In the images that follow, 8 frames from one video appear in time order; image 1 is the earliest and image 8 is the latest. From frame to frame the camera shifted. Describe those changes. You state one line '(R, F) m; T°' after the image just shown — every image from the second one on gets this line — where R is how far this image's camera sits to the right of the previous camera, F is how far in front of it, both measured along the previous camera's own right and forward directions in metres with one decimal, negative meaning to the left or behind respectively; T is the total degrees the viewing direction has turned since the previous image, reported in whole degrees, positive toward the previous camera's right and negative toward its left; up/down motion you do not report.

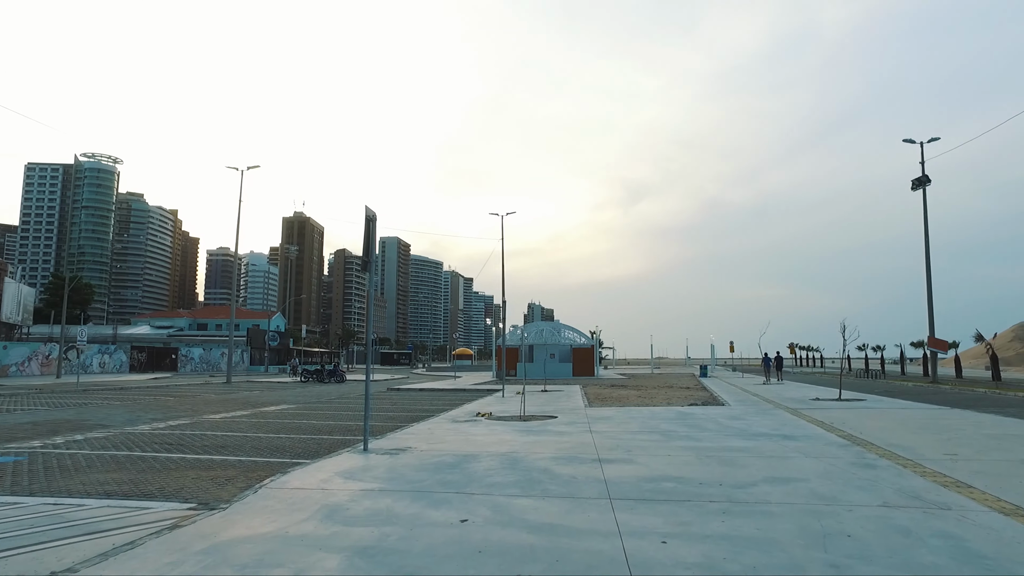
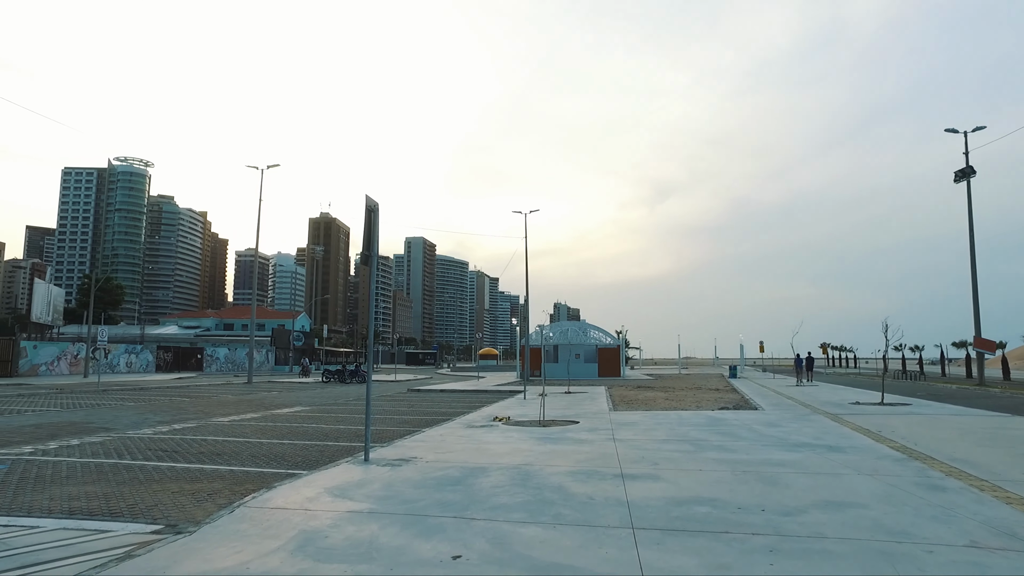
(+0.2, +0.9) m; -2°
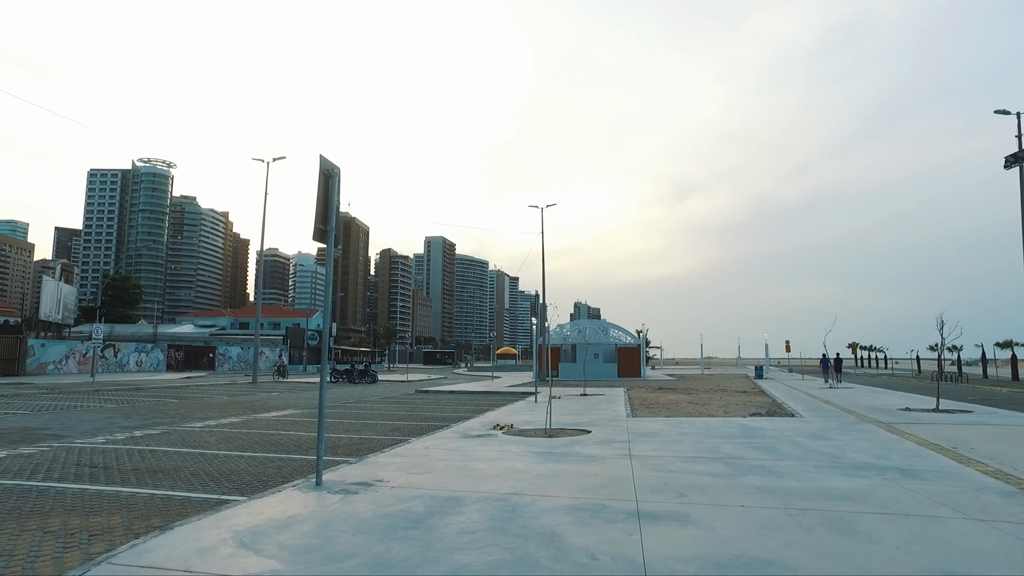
(+0.4, +1.9) m; -2°
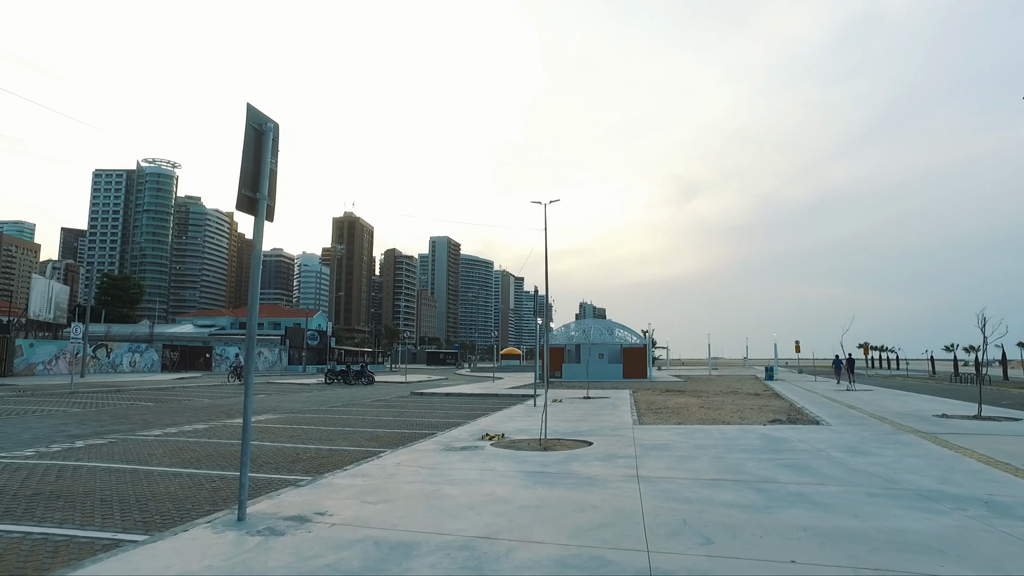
(+0.3, +1.6) m; -1°
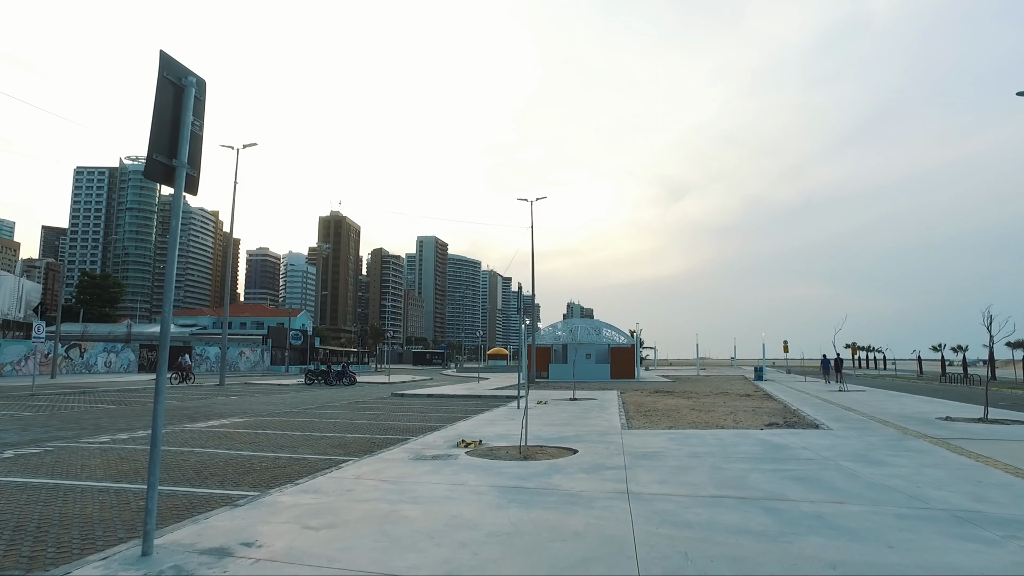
(+0.2, +1.0) m; +1°
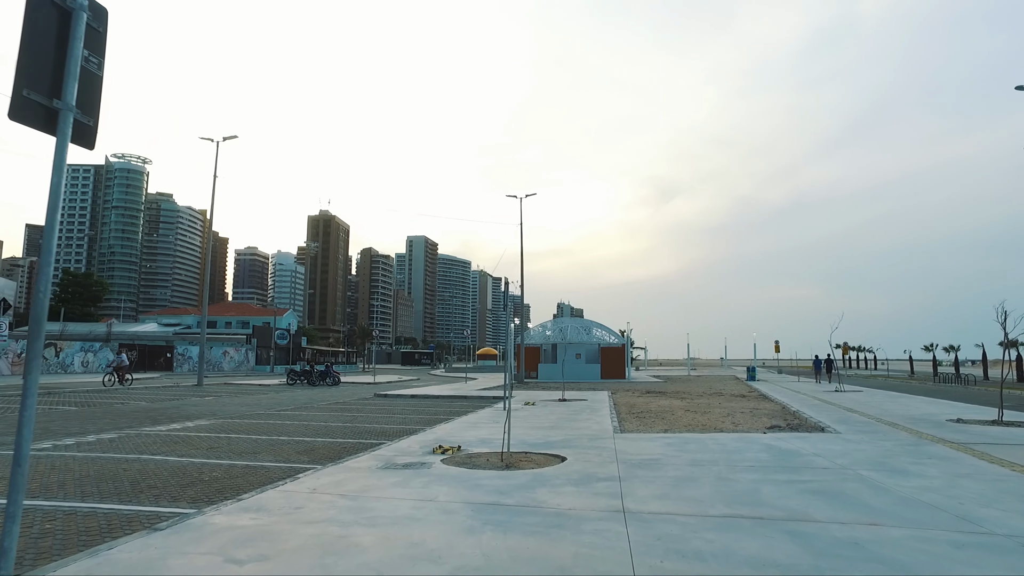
(+0.2, +1.0) m; +1°
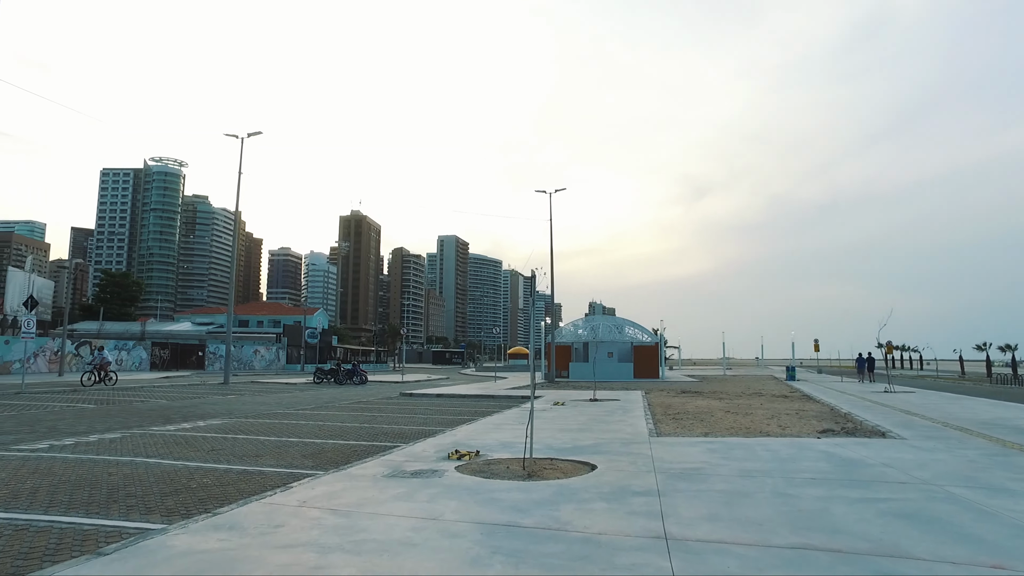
(+0.1, +1.0) m; -3°
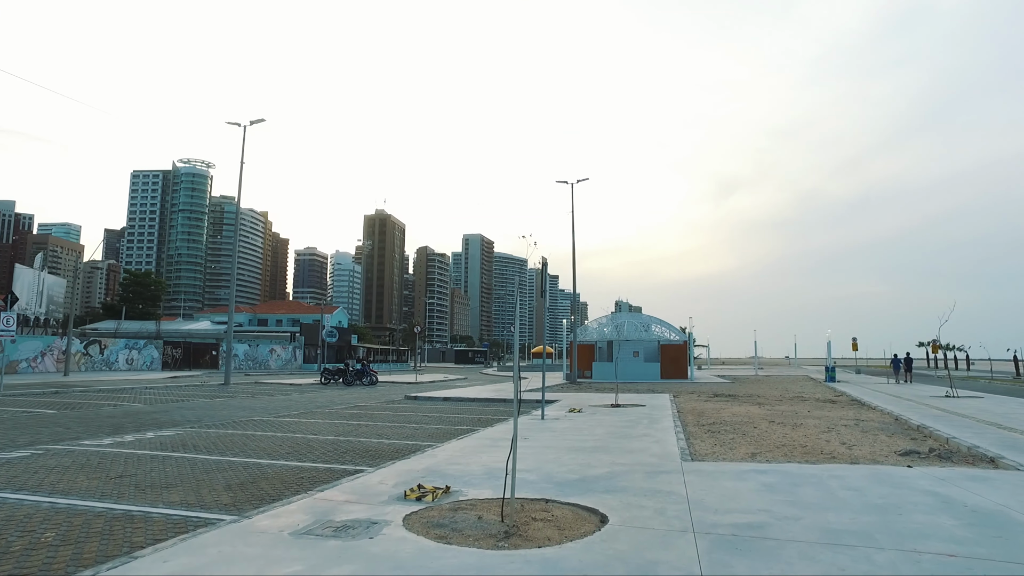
(+0.5, +2.6) m; -2°
